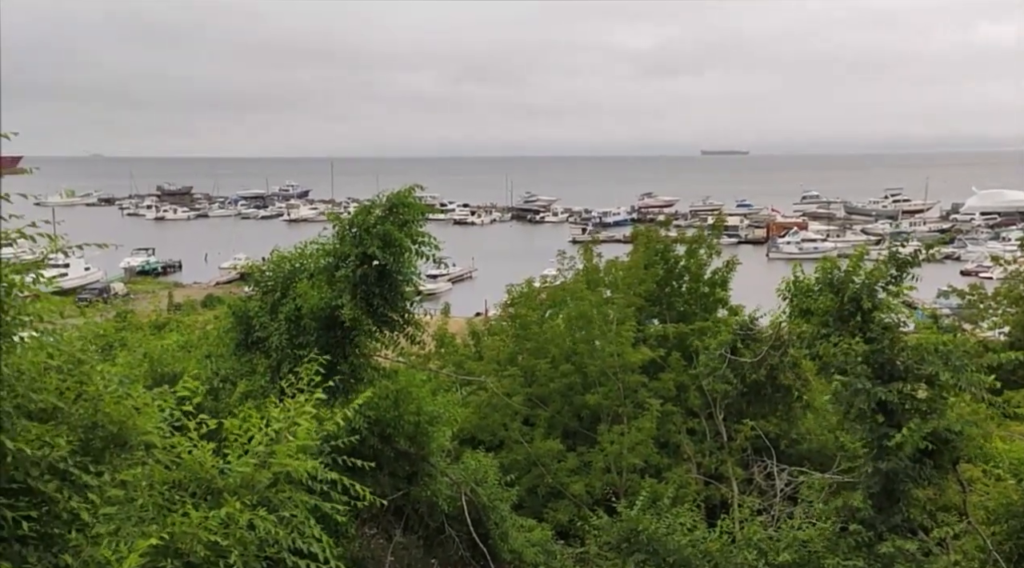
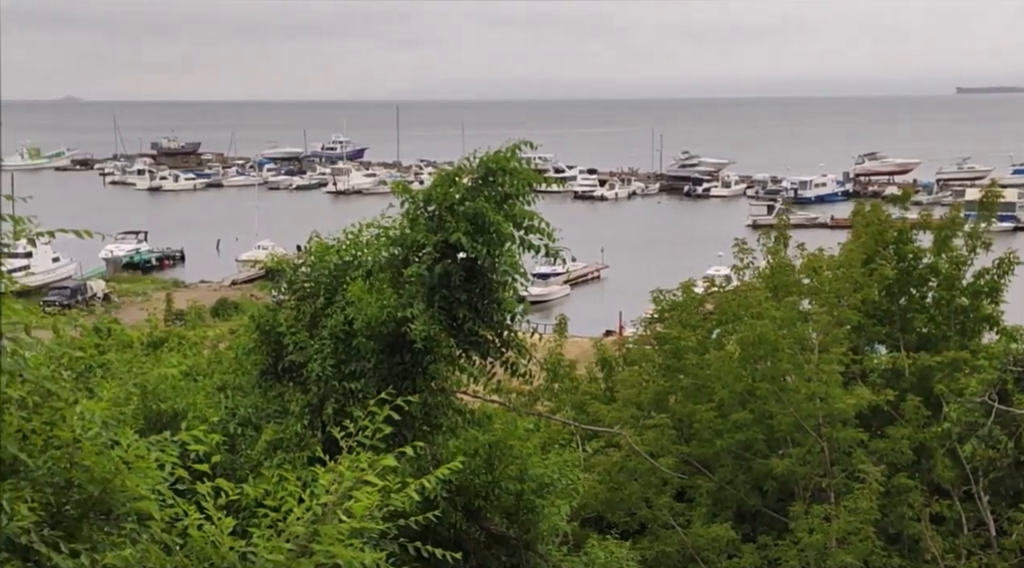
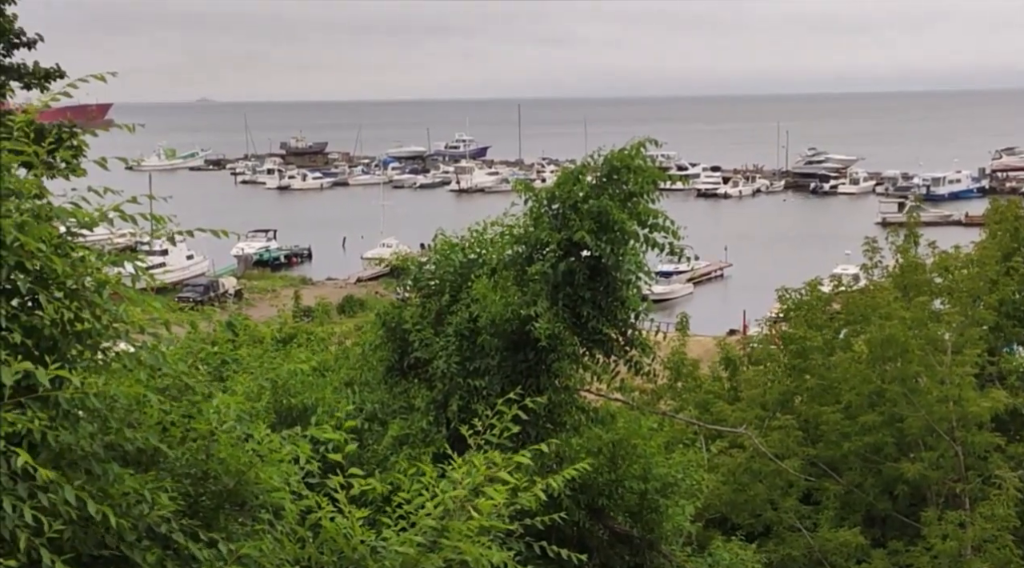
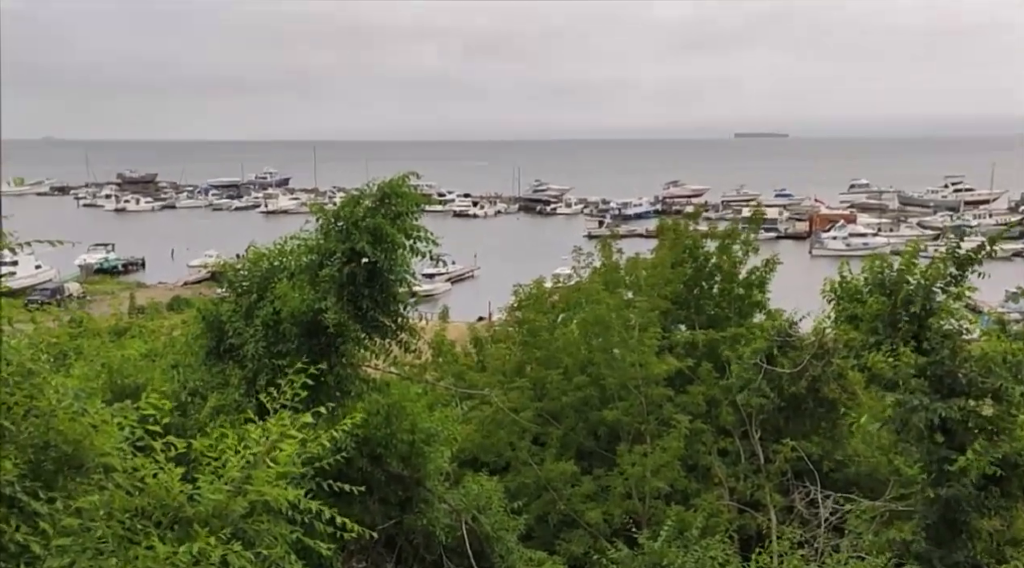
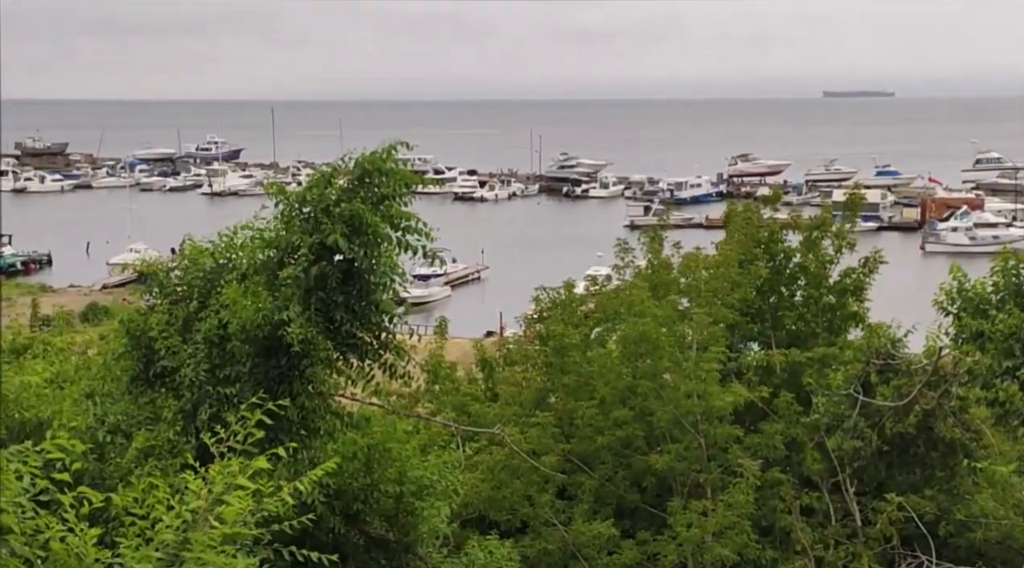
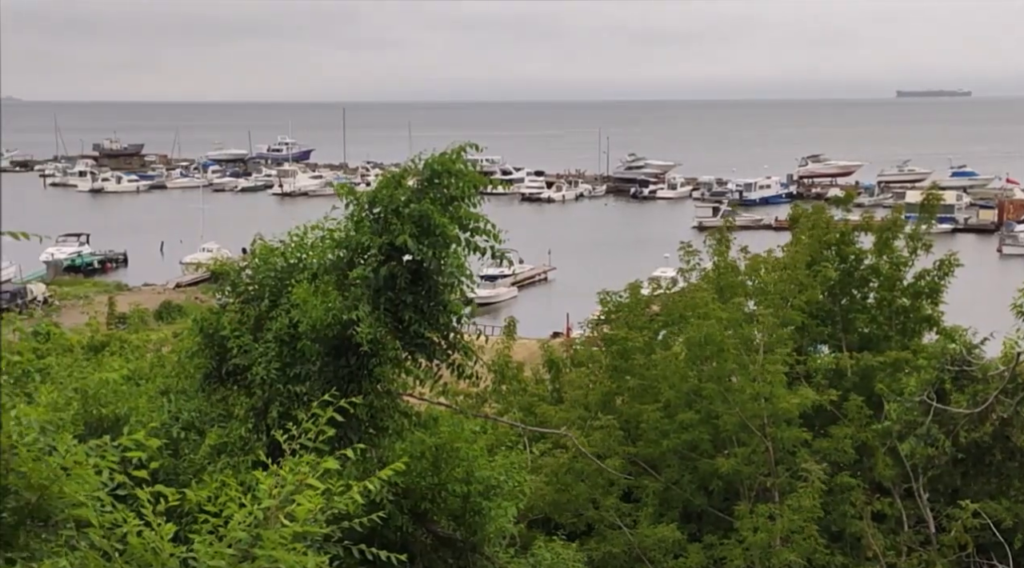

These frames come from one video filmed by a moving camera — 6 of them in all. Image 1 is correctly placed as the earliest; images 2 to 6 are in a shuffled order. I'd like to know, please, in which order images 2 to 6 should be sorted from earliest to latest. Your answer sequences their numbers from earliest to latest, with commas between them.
4, 5, 6, 2, 3
